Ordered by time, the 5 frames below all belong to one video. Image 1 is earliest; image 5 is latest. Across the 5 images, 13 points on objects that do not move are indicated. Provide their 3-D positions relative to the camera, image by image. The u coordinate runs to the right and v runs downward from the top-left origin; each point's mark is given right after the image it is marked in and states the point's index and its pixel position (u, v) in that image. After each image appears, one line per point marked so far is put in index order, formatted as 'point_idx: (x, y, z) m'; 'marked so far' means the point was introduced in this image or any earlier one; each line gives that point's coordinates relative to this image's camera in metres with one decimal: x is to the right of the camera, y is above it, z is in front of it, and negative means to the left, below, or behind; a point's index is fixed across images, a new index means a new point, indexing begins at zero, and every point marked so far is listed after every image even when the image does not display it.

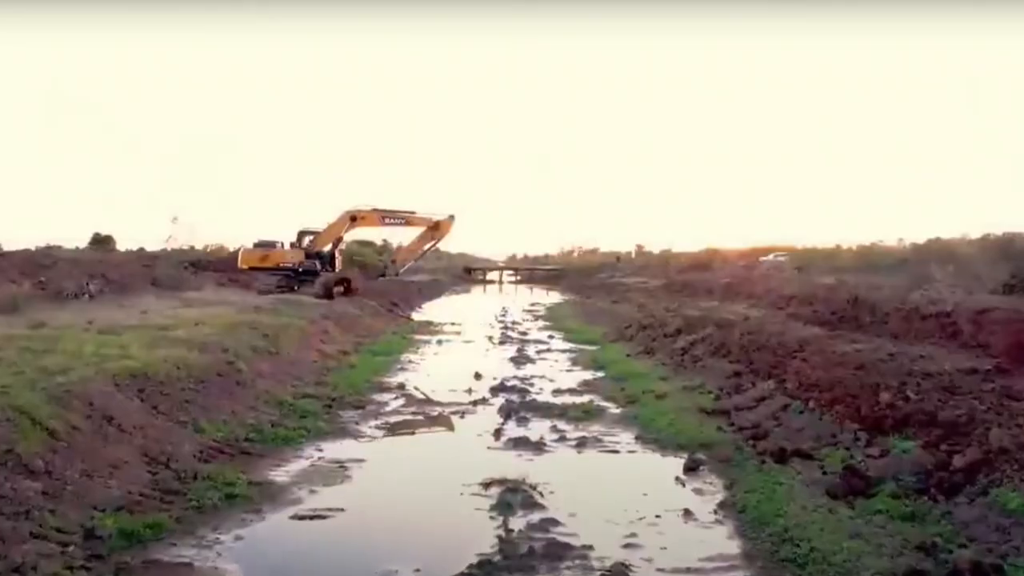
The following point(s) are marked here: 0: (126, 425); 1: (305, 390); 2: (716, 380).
0: (-4.3, -1.5, +12.5) m
1: (-3.6, -1.8, +19.6) m
2: (+3.5, -1.6, +19.4) m
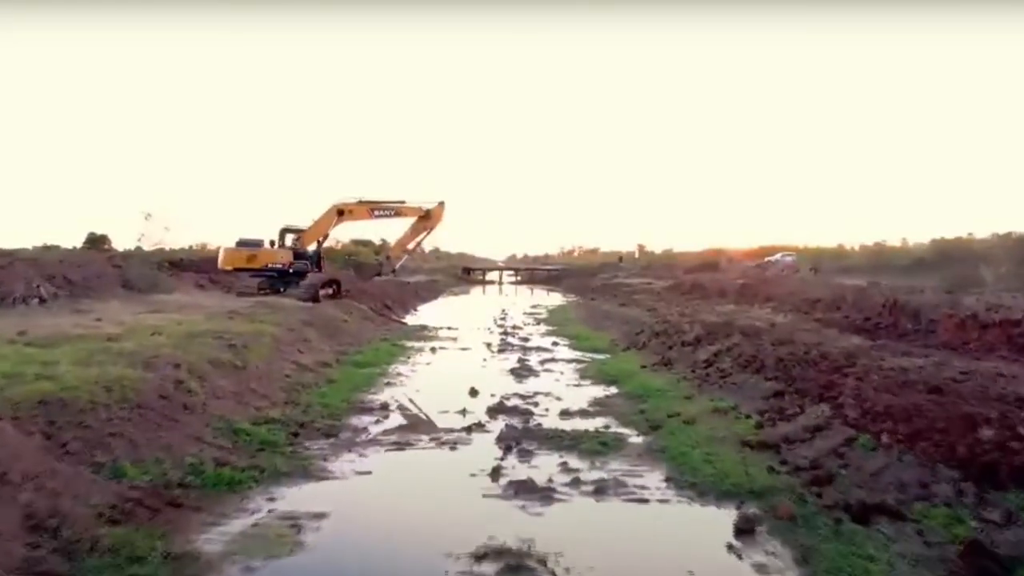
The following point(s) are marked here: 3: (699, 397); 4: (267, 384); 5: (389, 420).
0: (-4.3, -1.6, +9.6) m
1: (-3.6, -1.8, +16.7) m
2: (+3.5, -1.7, +16.5) m
3: (+3.0, -1.8, +18.1) m
4: (-4.1, -1.6, +19.1) m
5: (-1.9, -2.0, +17.2) m
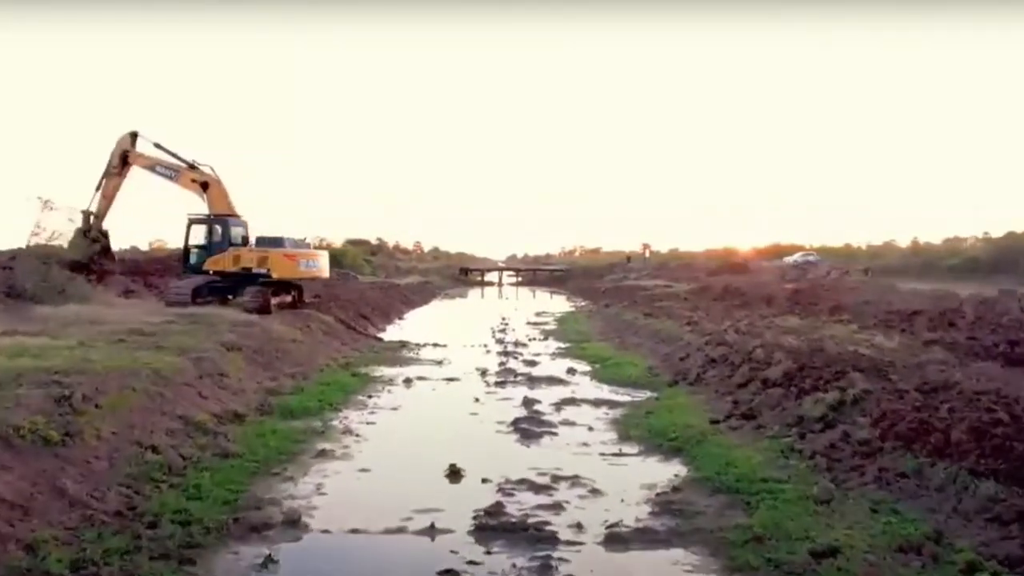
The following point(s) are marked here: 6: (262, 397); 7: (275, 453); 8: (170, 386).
0: (-4.2, -1.8, +1.7) m
1: (-3.5, -2.0, +8.8) m
2: (+3.6, -1.9, +8.6) m
3: (+3.1, -2.0, +10.2) m
4: (-4.1, -1.8, +11.2) m
5: (-1.8, -2.2, +9.3) m
6: (-4.1, -1.8, +18.4) m
7: (-2.9, -2.0, +13.9) m
8: (-4.8, -1.4, +15.9) m
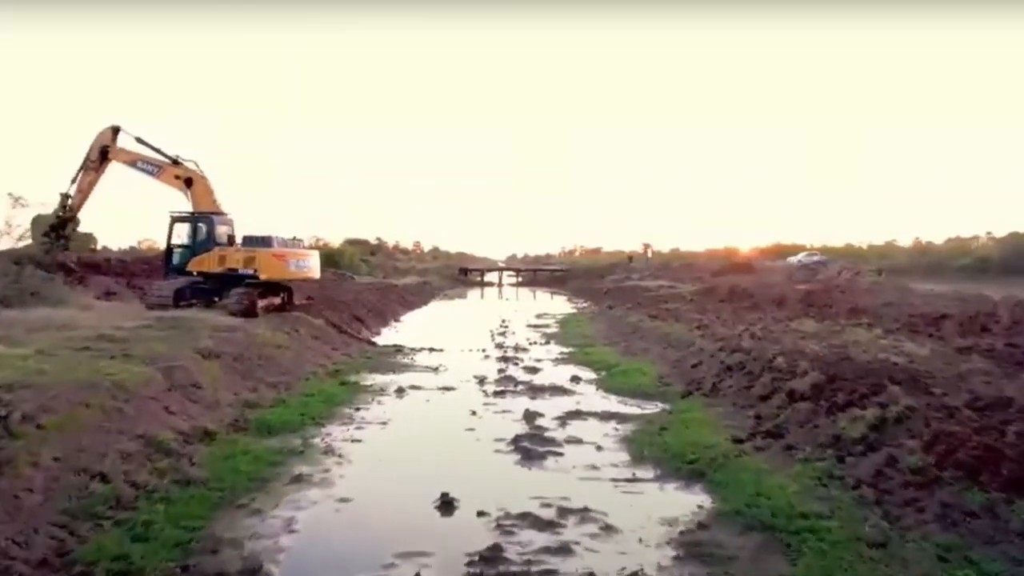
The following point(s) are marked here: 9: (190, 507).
0: (-4.2, -1.9, +0.1) m
1: (-3.5, -2.1, +7.2) m
2: (+3.6, -1.9, +7.0) m
3: (+3.1, -2.0, +8.6) m
4: (-4.1, -1.9, +9.6) m
5: (-1.8, -2.3, +7.7) m
6: (-4.1, -1.8, +16.8) m
7: (-2.9, -2.1, +12.3) m
8: (-4.8, -1.4, +14.3) m
9: (-3.1, -2.1, +10.8) m
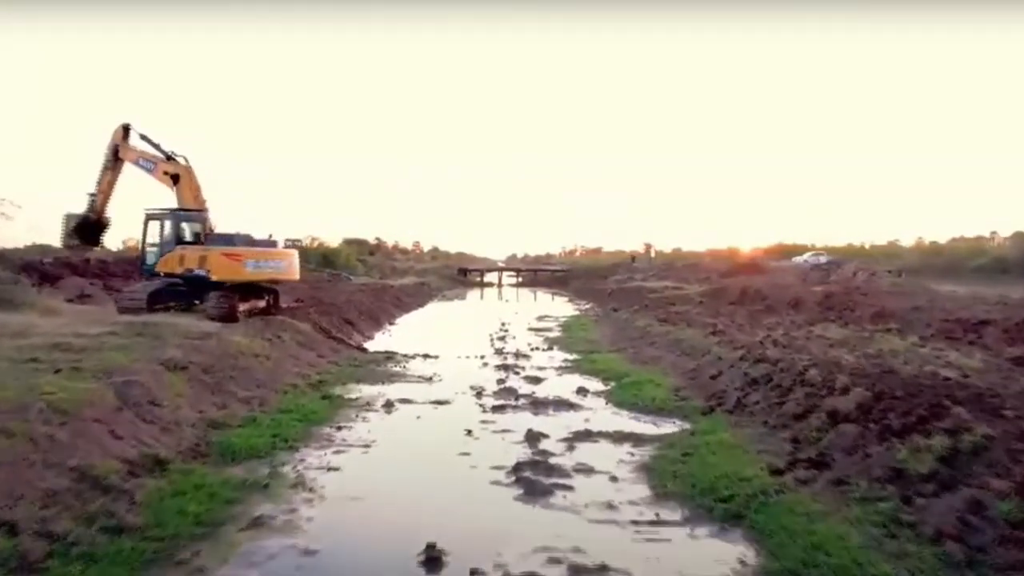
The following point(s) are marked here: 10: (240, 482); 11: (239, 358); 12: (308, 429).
0: (-4.2, -1.9, -1.9) m
1: (-3.5, -2.1, +5.1) m
2: (+3.6, -2.0, +4.9) m
3: (+3.1, -2.1, +6.5) m
4: (-4.1, -1.9, +7.5) m
5: (-1.8, -2.3, +5.7) m
6: (-4.1, -1.9, +14.8) m
7: (-2.9, -2.1, +10.2) m
8: (-4.8, -1.5, +12.3) m
9: (-3.1, -2.1, +8.7) m
10: (-2.9, -2.1, +12.2) m
11: (-4.8, -1.3, +19.9) m
12: (-2.9, -2.0, +16.1) m
